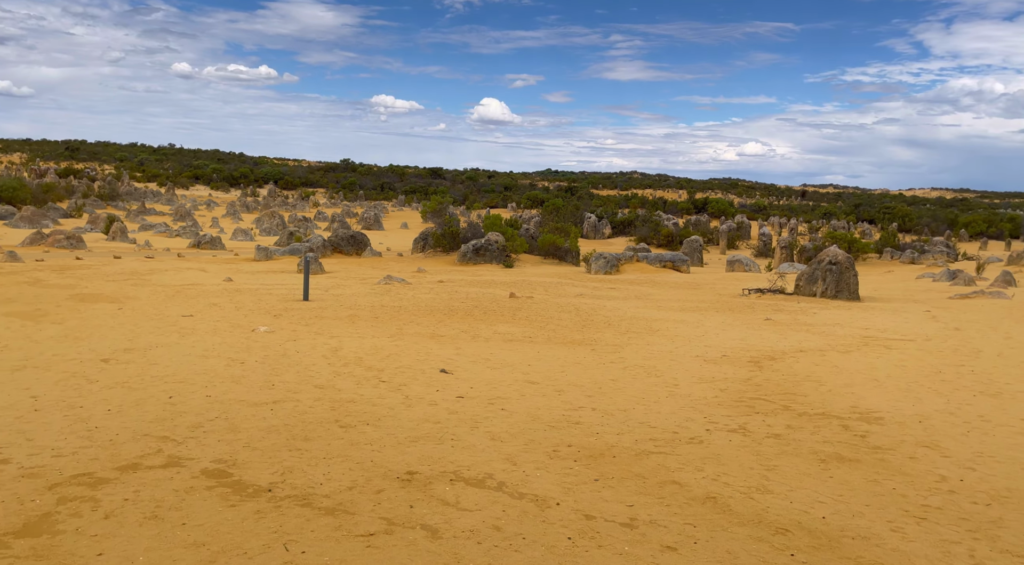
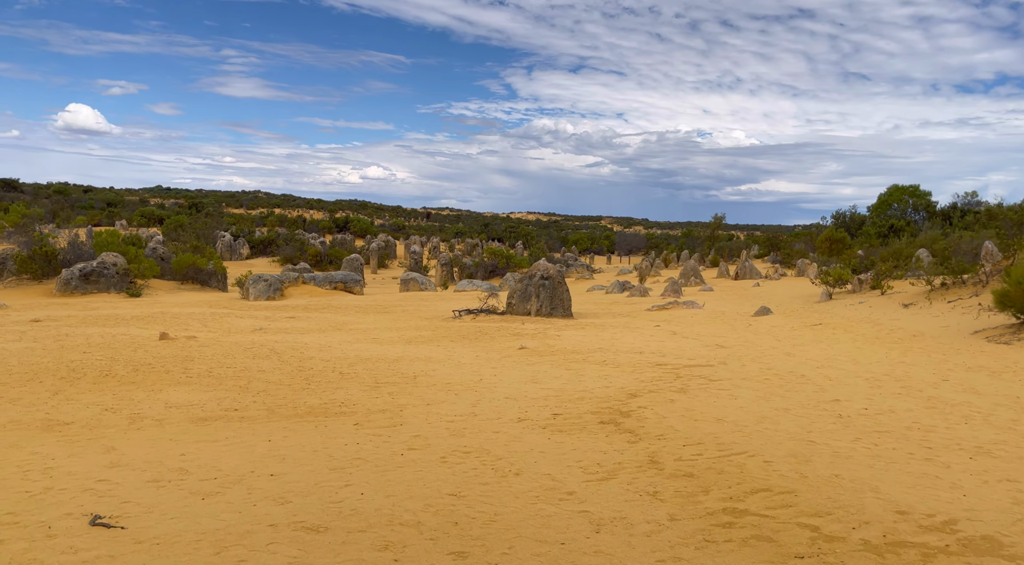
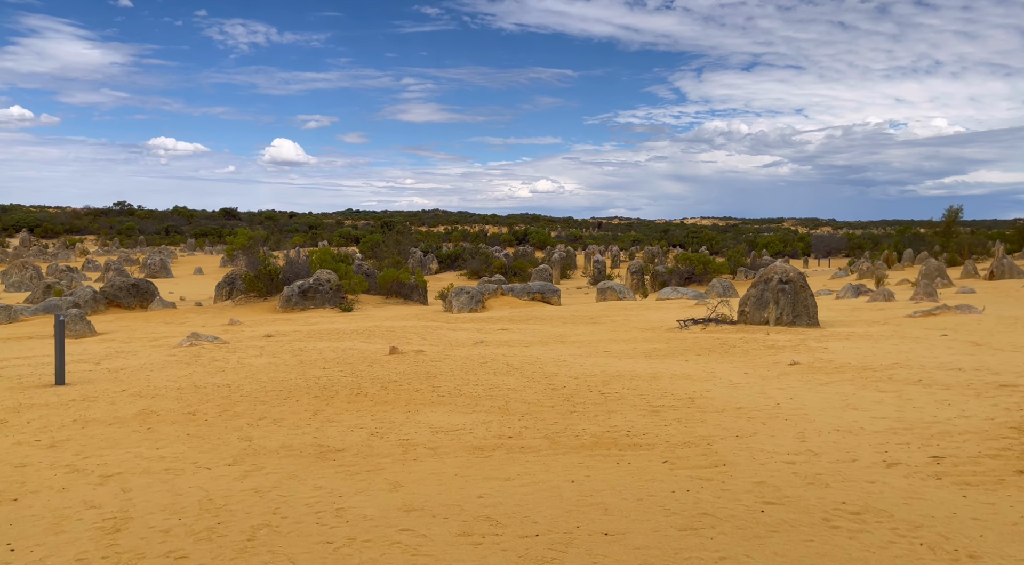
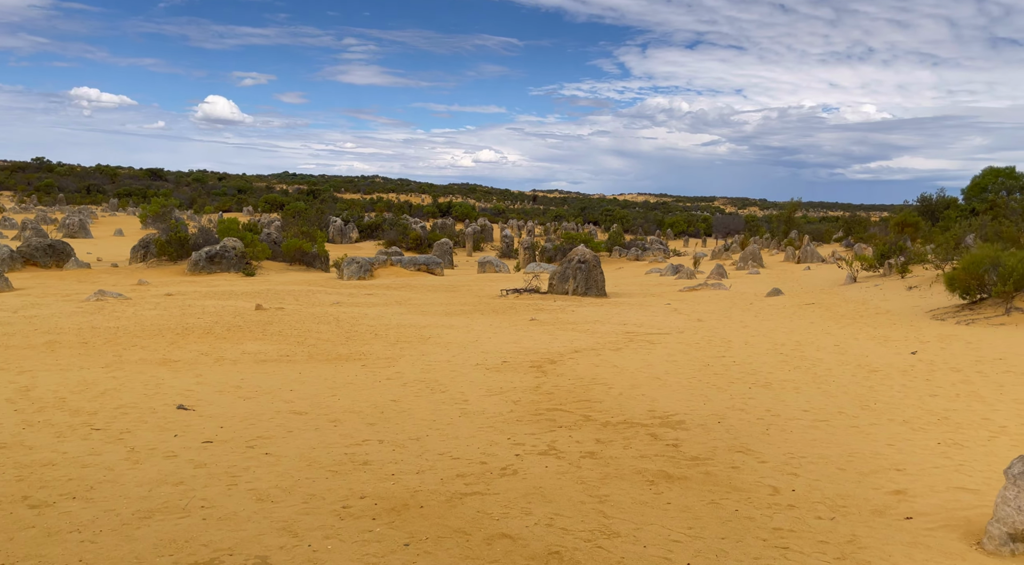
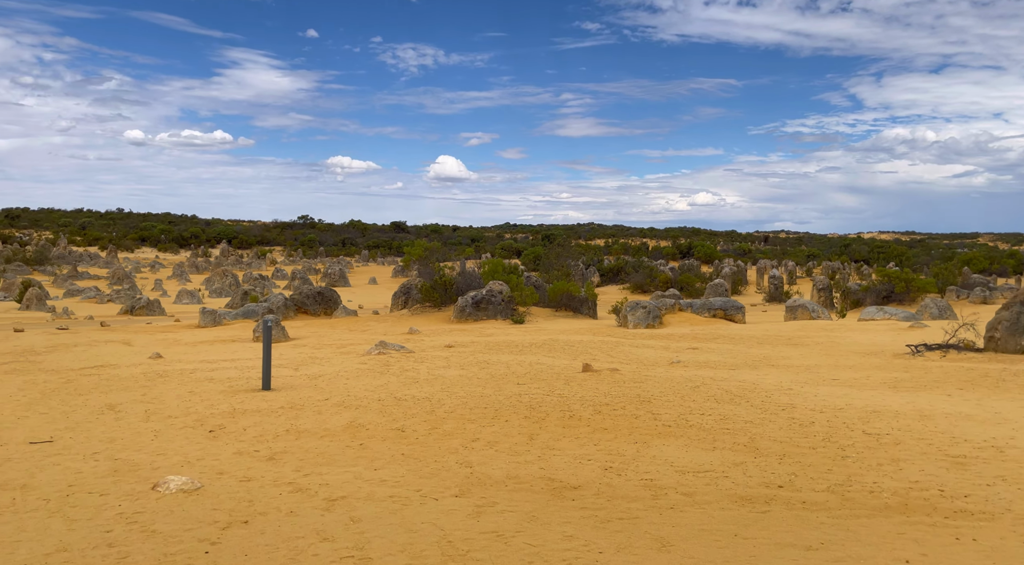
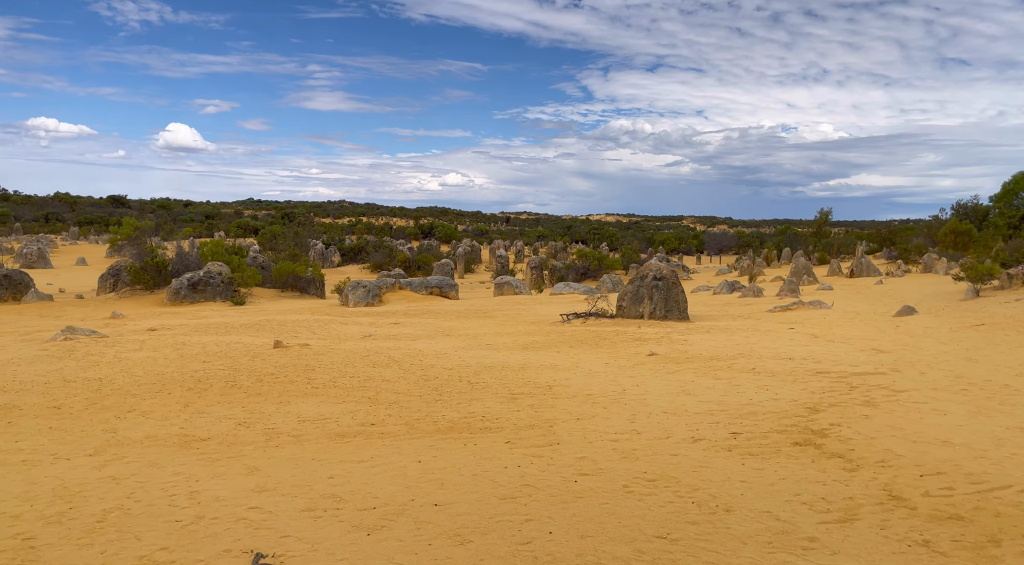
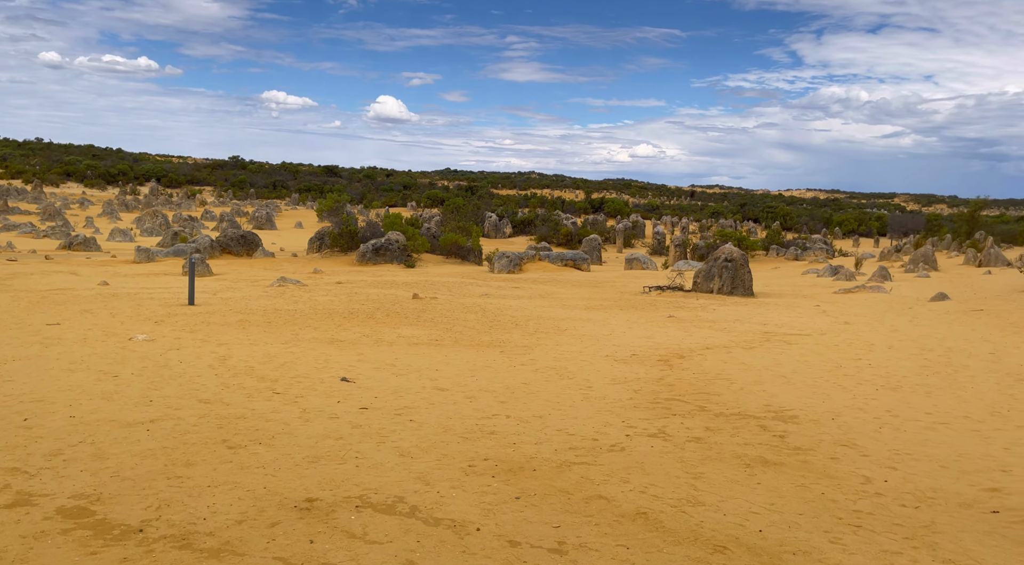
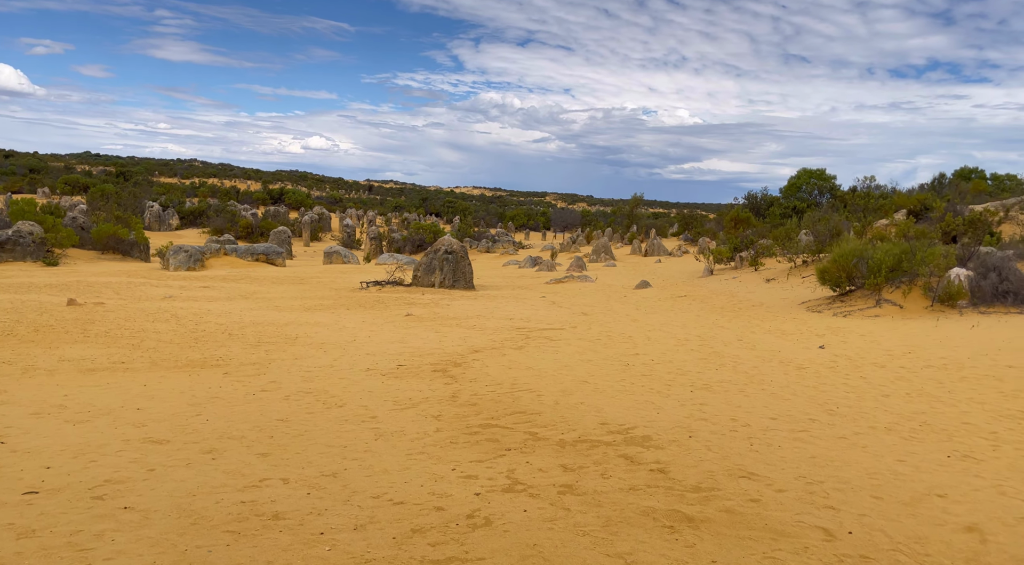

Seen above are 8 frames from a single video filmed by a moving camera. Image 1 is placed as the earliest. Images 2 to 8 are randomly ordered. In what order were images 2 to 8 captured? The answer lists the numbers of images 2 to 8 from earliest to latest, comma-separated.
7, 4, 8, 2, 6, 3, 5
